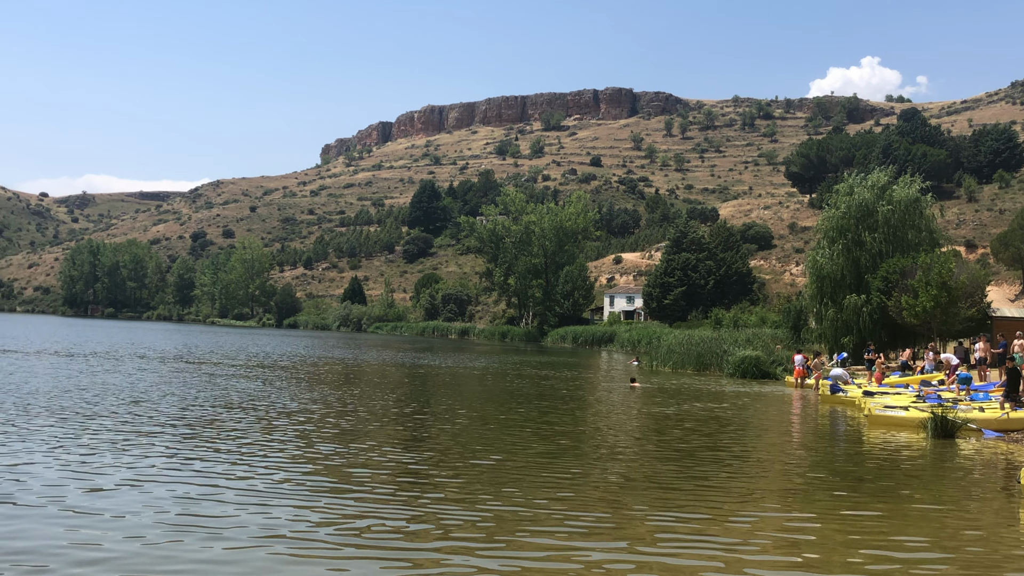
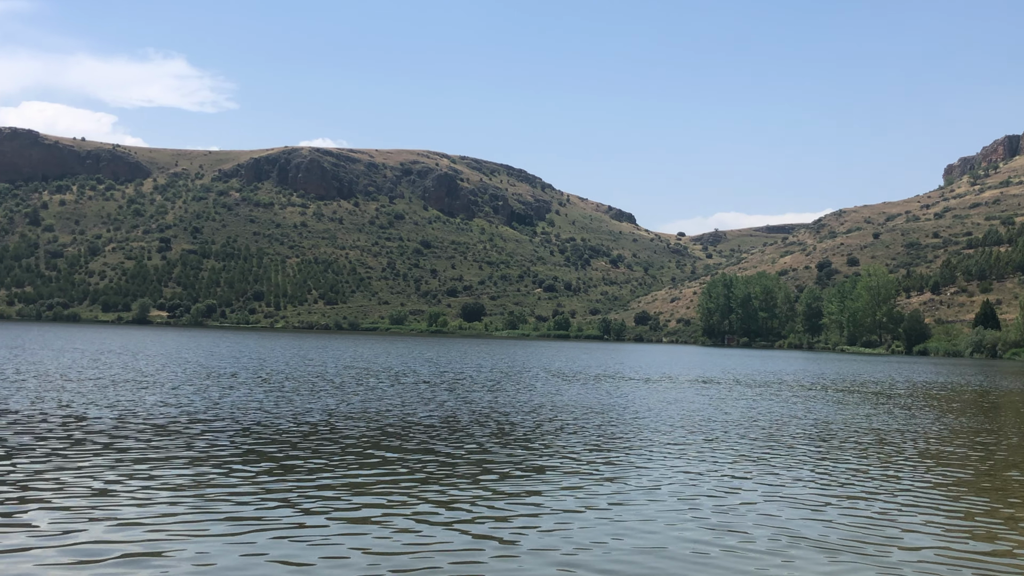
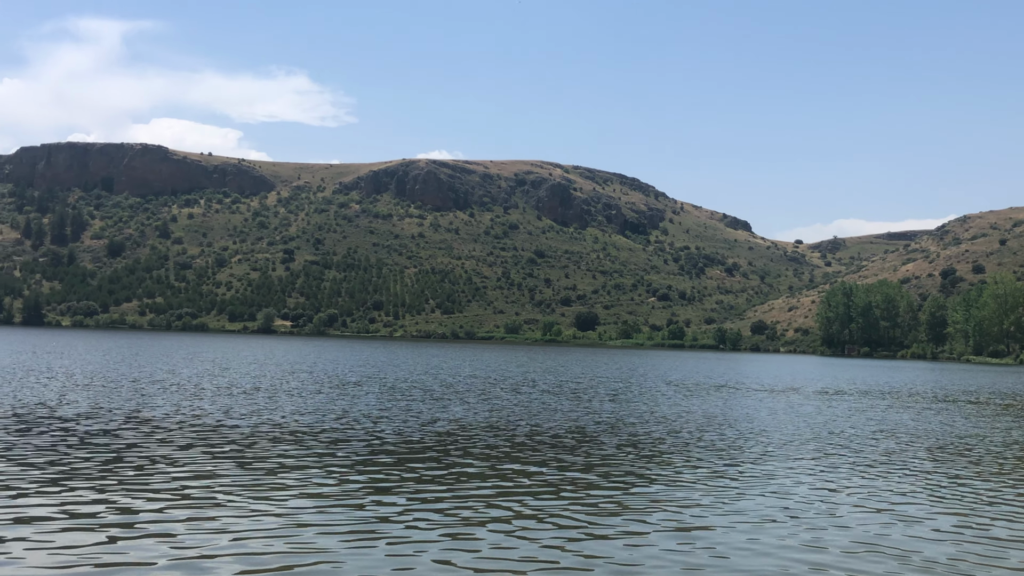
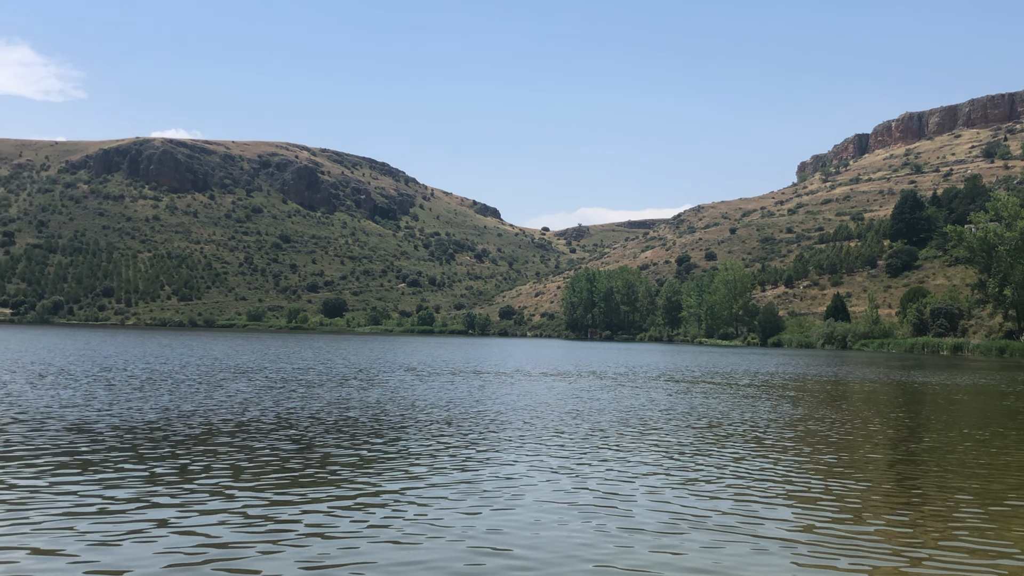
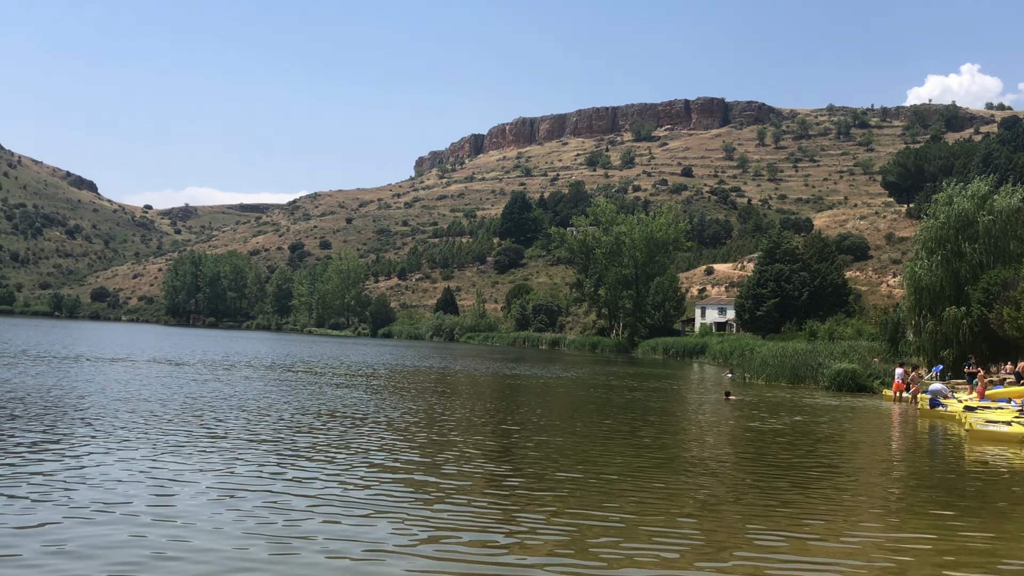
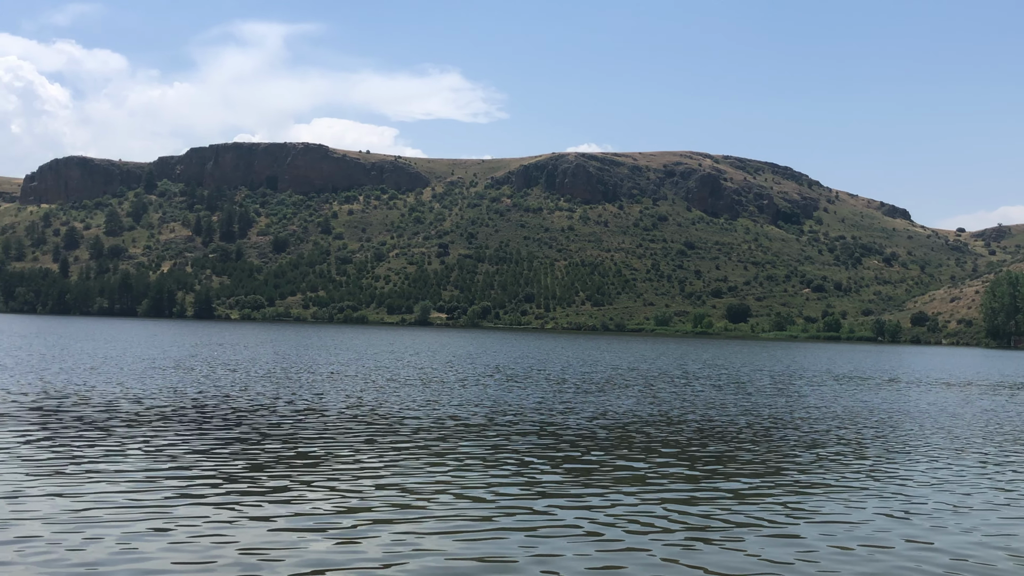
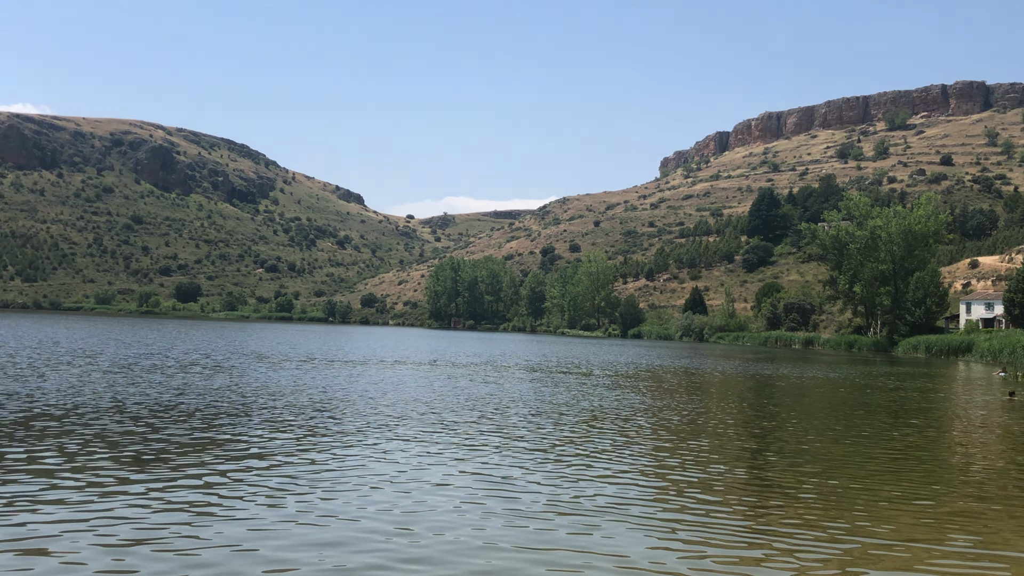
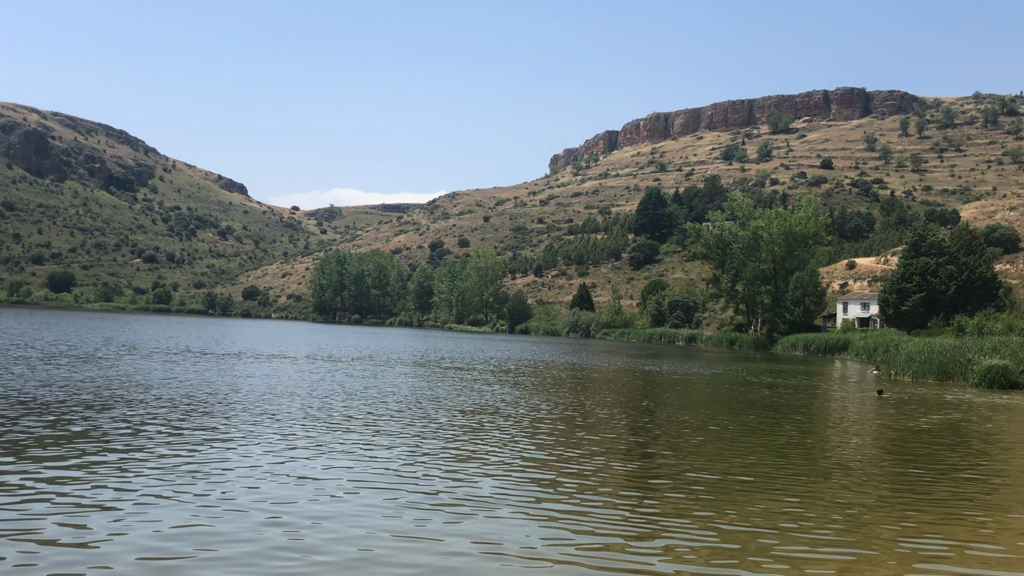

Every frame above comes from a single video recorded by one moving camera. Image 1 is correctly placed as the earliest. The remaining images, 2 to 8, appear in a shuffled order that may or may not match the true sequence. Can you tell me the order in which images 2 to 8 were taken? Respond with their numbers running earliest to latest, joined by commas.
5, 8, 7, 4, 2, 3, 6
